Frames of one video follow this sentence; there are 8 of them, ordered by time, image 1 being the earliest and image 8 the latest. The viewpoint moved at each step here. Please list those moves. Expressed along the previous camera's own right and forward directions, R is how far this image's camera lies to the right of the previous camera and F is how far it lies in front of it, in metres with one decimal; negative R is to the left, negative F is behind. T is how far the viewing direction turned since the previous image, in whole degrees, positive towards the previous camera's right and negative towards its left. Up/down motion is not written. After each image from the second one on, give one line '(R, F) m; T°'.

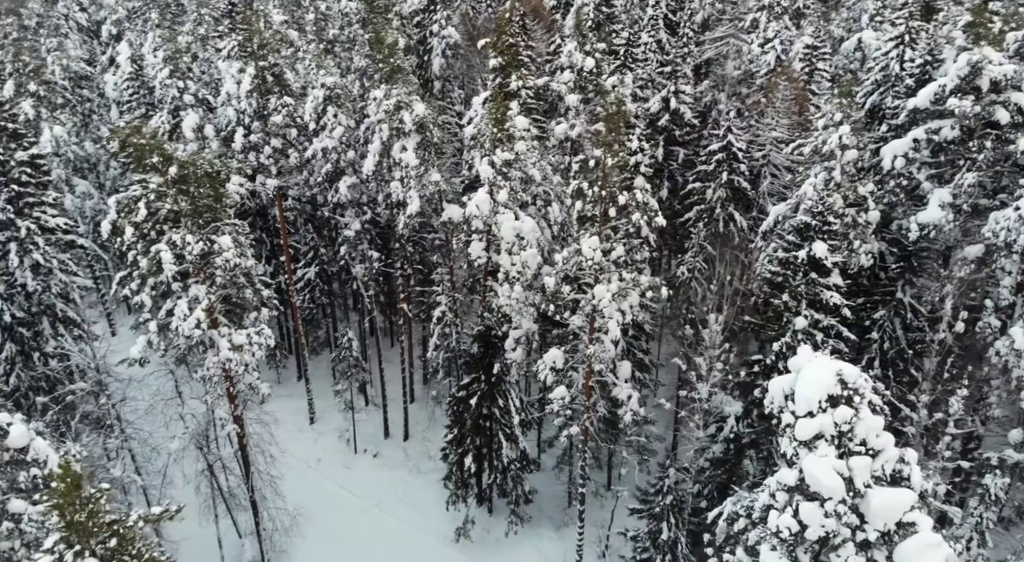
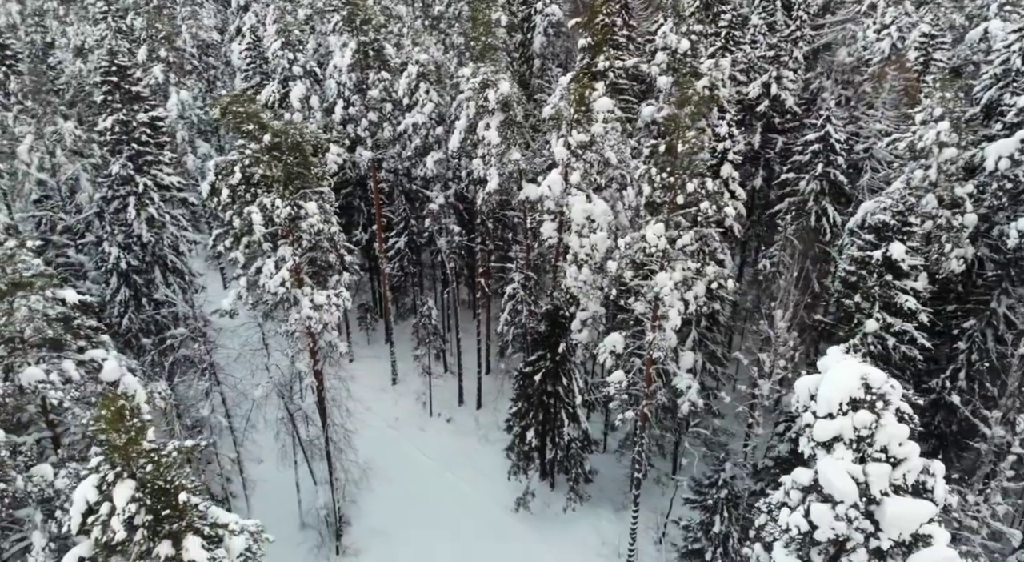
(+1.0, -0.2) m; -8°
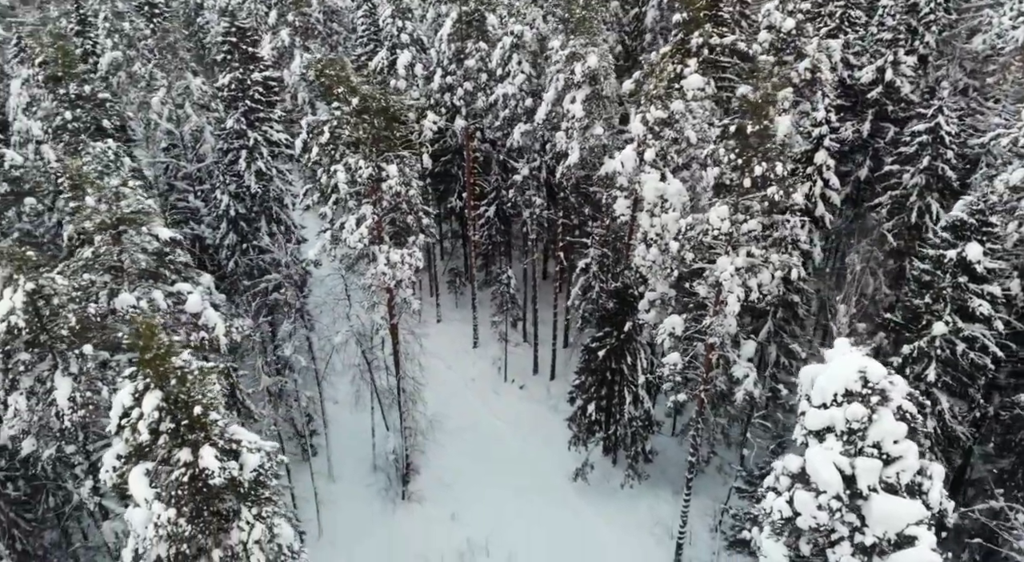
(+1.4, -0.3) m; -9°
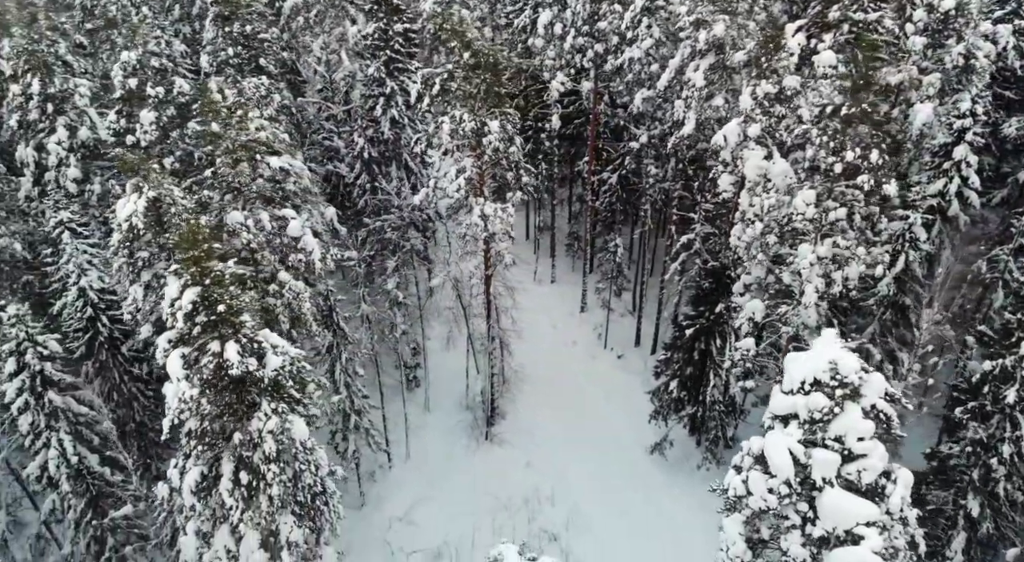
(+2.2, -0.3) m; -12°
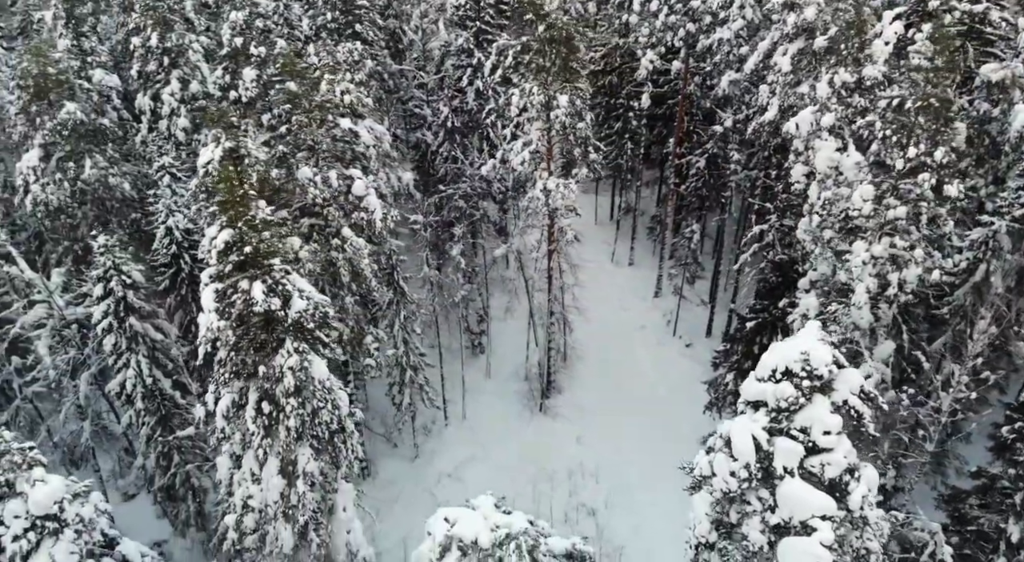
(+1.4, -0.3) m; -8°
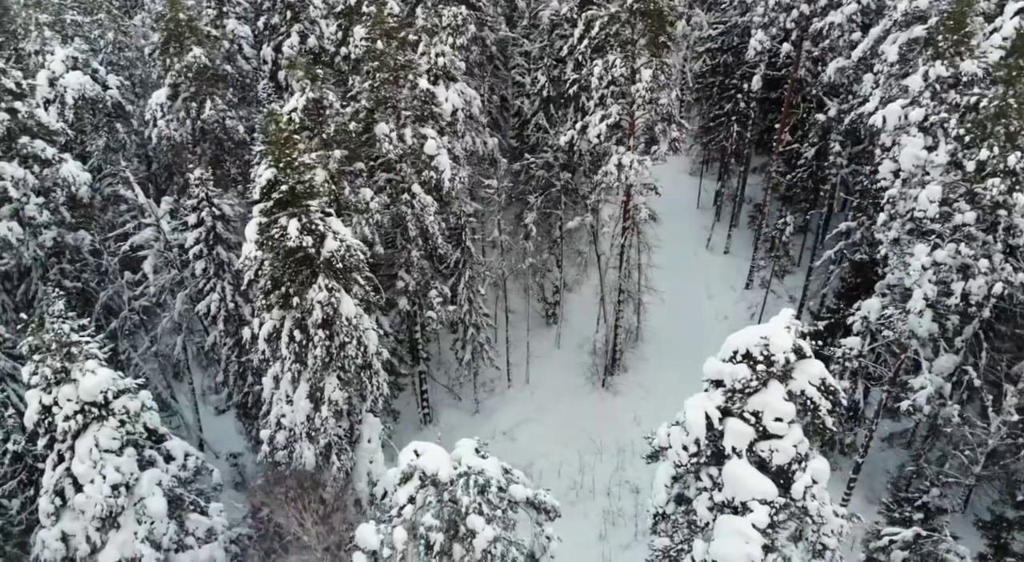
(+1.7, -0.3) m; -9°
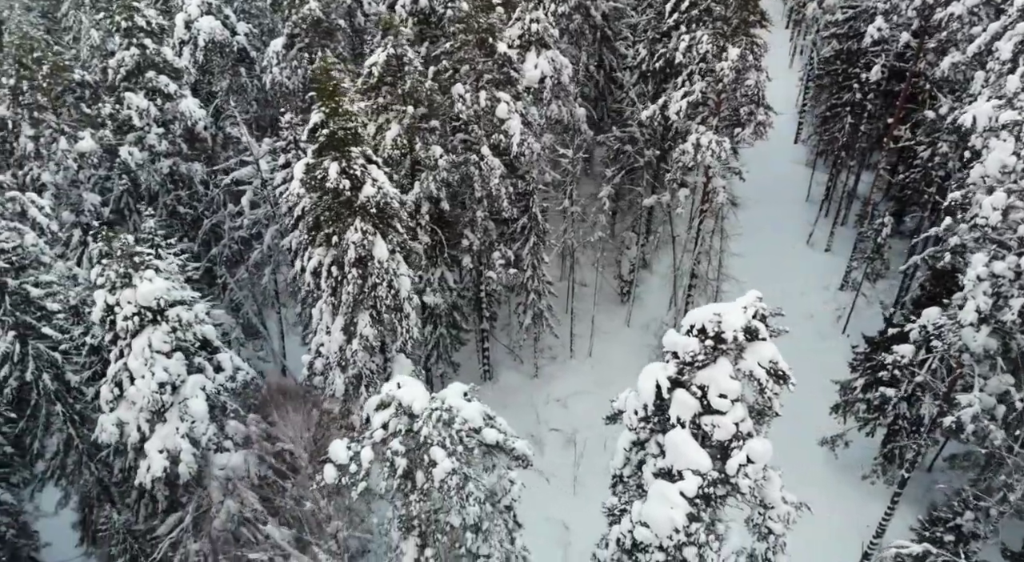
(+1.8, -0.4) m; -9°
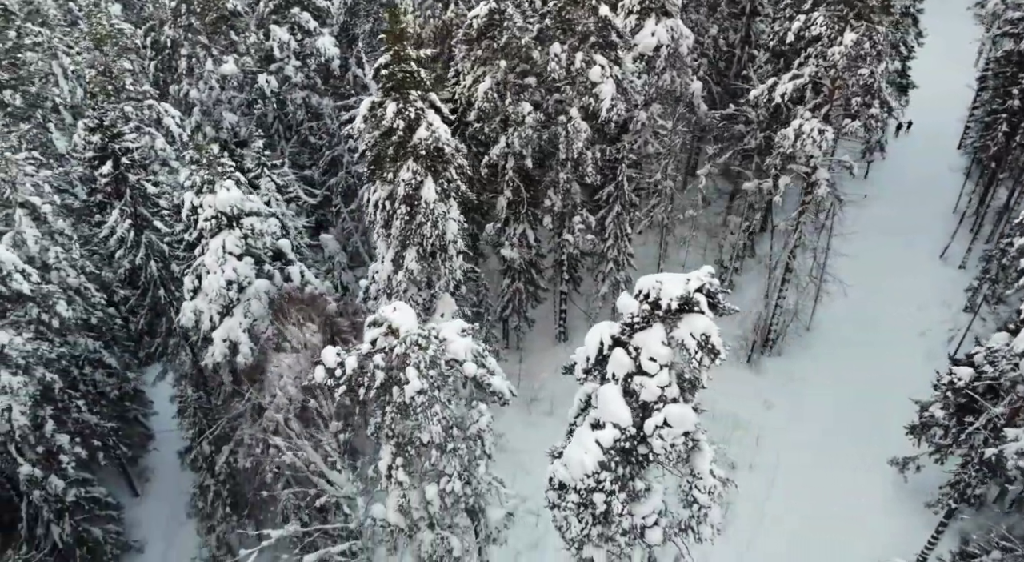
(+2.3, -0.5) m; -11°
